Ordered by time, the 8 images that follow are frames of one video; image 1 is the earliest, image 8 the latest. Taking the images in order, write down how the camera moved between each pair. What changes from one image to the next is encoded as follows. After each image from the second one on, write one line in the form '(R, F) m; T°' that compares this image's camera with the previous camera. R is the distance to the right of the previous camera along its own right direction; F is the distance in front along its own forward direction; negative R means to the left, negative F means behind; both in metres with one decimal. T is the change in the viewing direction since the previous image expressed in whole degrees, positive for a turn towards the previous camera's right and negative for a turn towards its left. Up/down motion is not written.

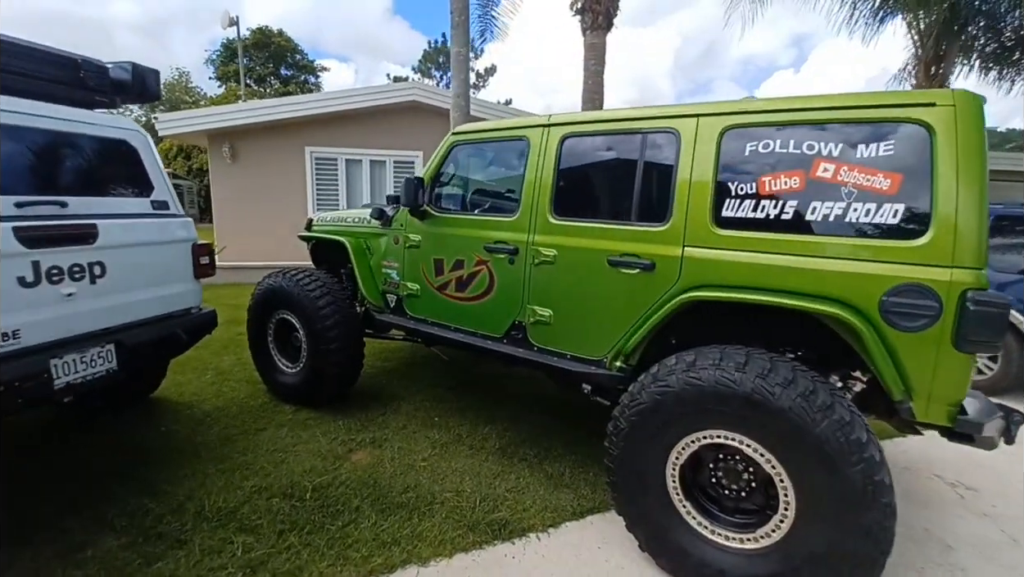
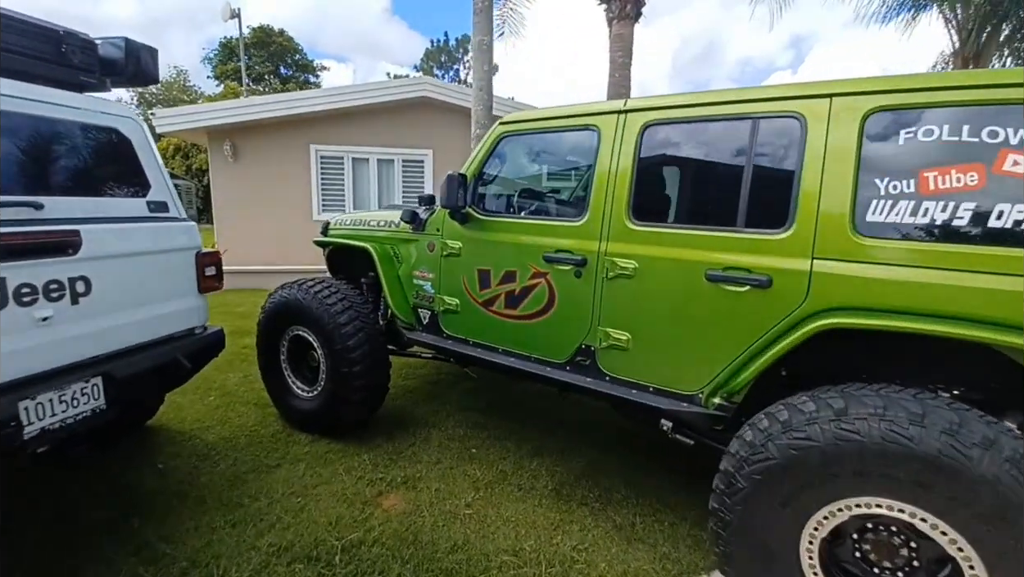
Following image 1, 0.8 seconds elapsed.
(-0.3, +0.4) m; 0°
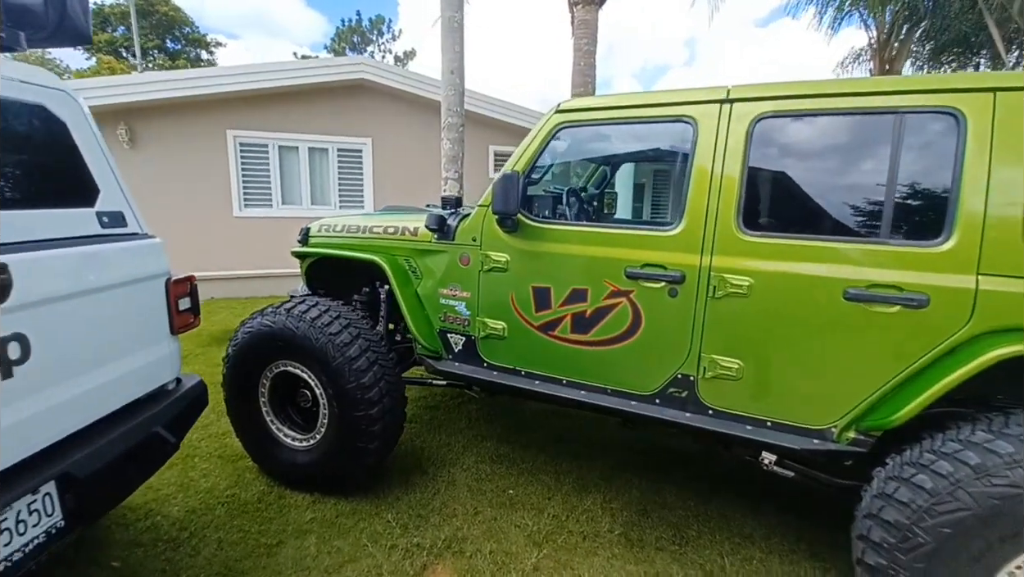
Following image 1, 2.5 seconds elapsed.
(-0.7, +0.5) m; +10°
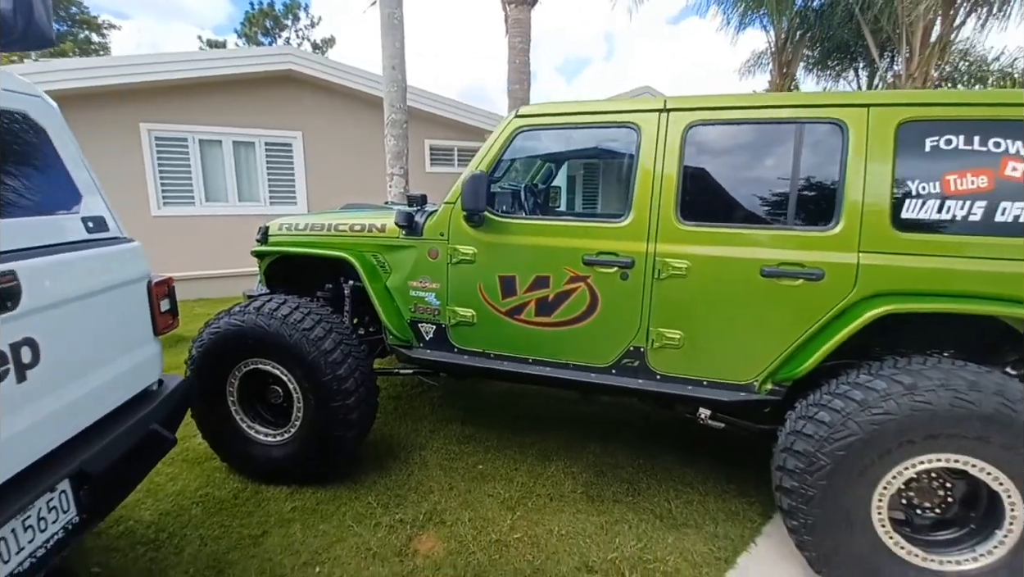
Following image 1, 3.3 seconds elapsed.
(-0.2, -0.2) m; +8°
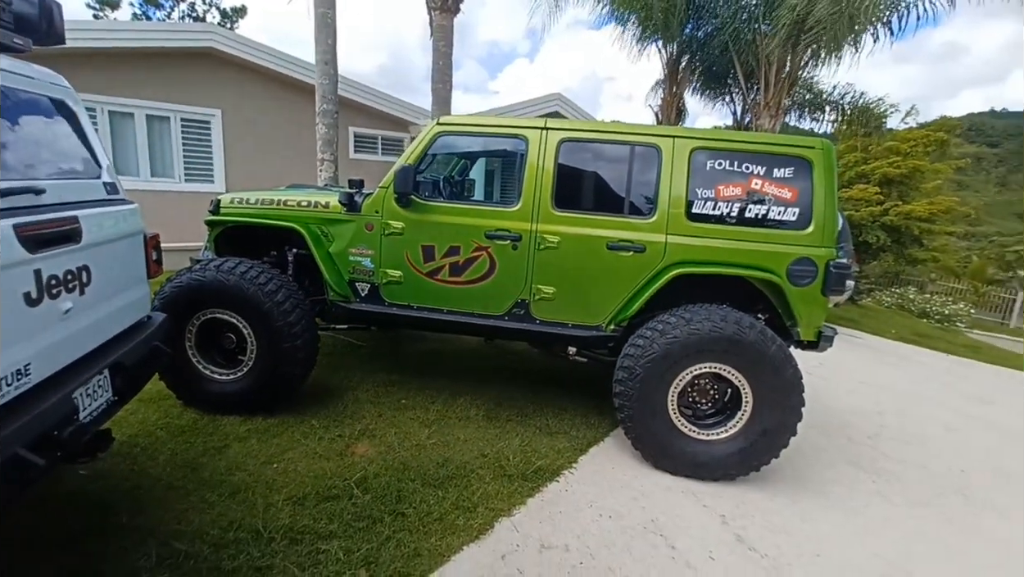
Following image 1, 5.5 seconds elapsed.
(0.0, -0.8) m; +9°
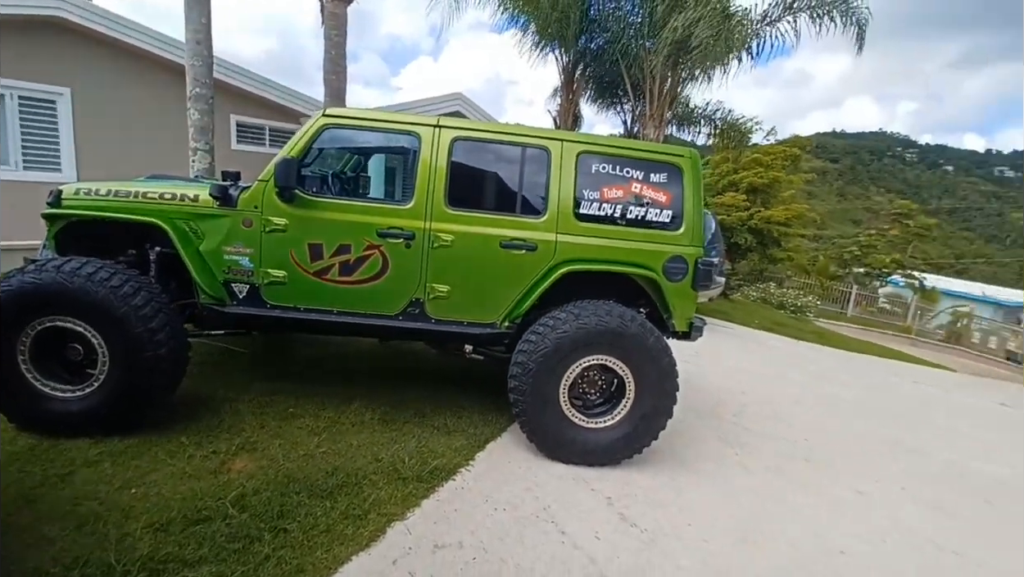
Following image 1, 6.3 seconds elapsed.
(+0.1, 0.0) m; +11°
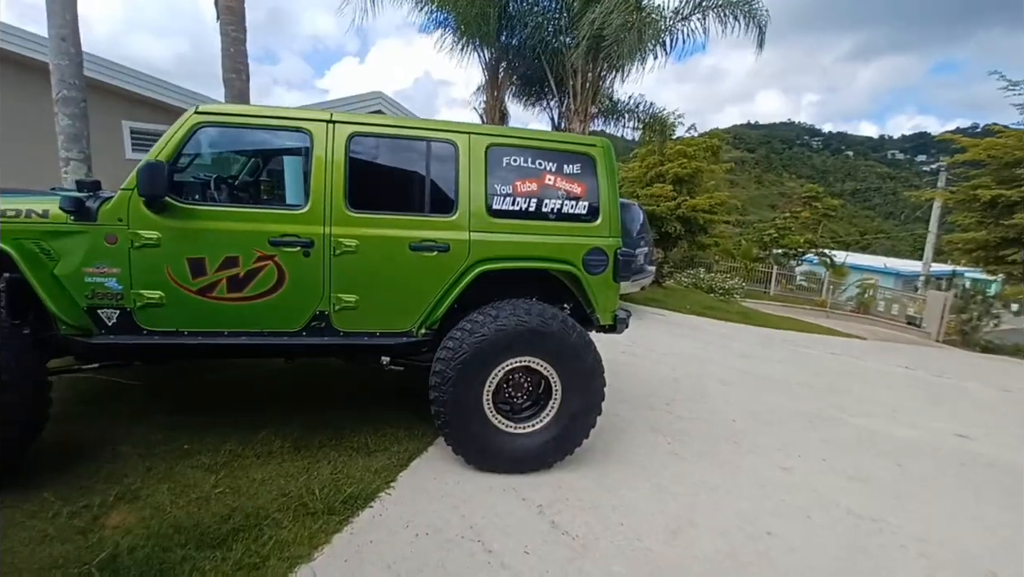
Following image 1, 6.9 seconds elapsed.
(+0.2, +0.2) m; +7°
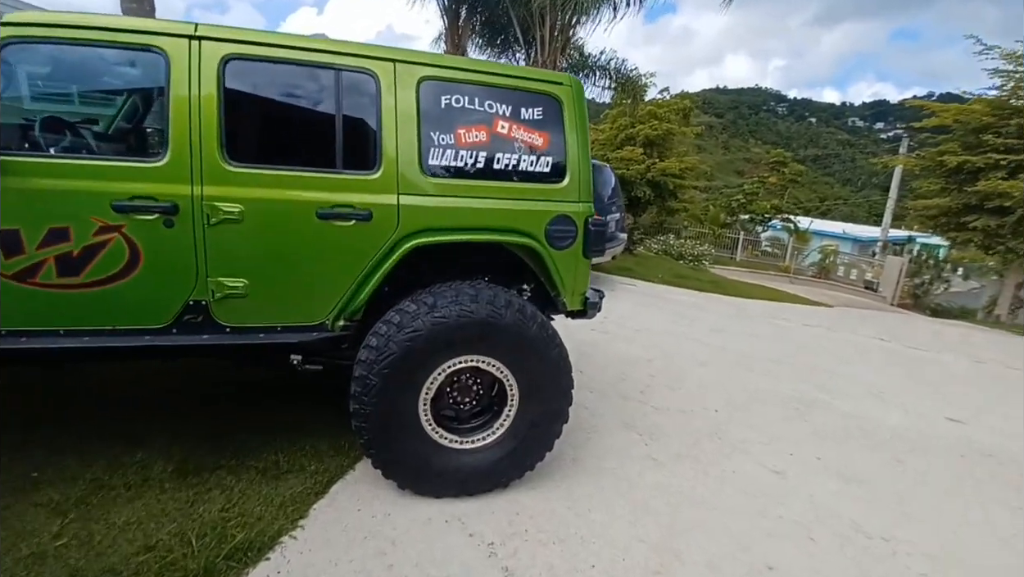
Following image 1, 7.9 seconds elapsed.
(+0.1, +0.6) m; +4°
